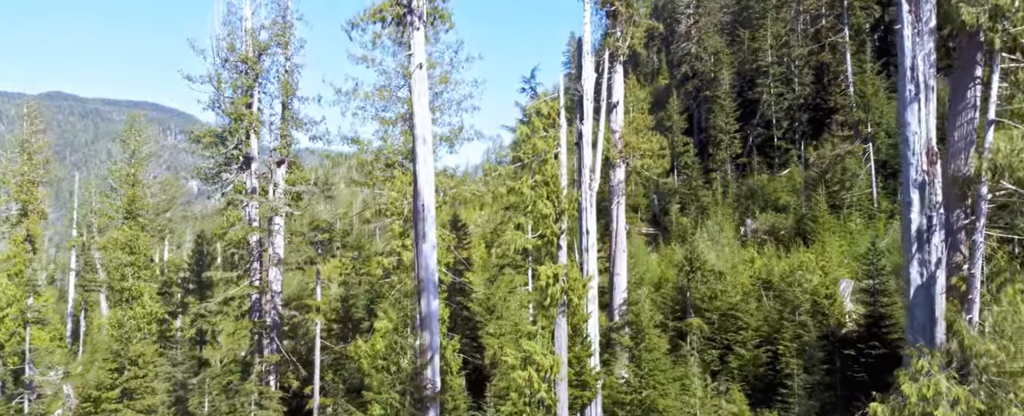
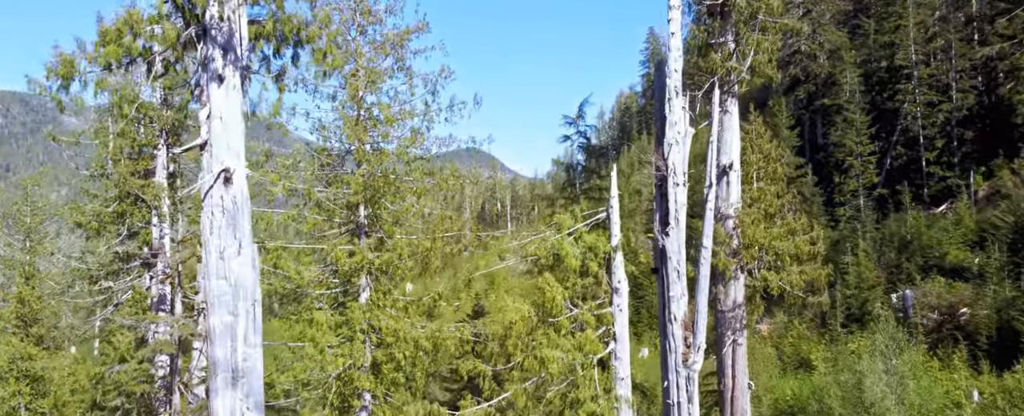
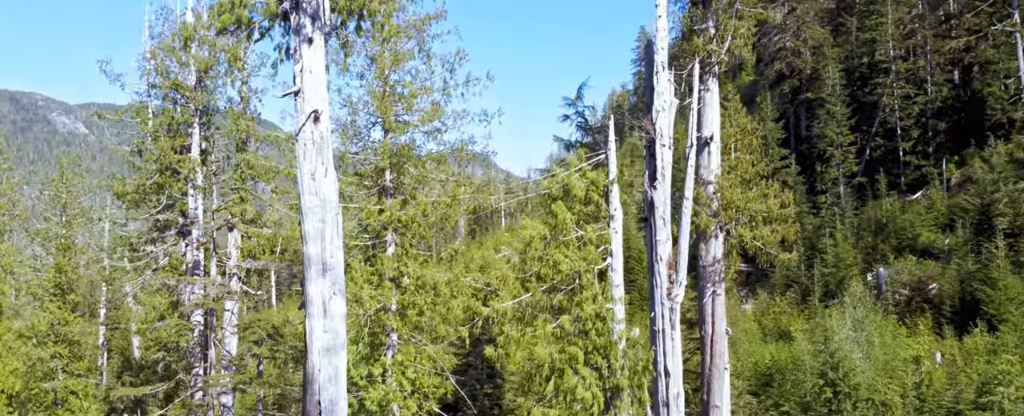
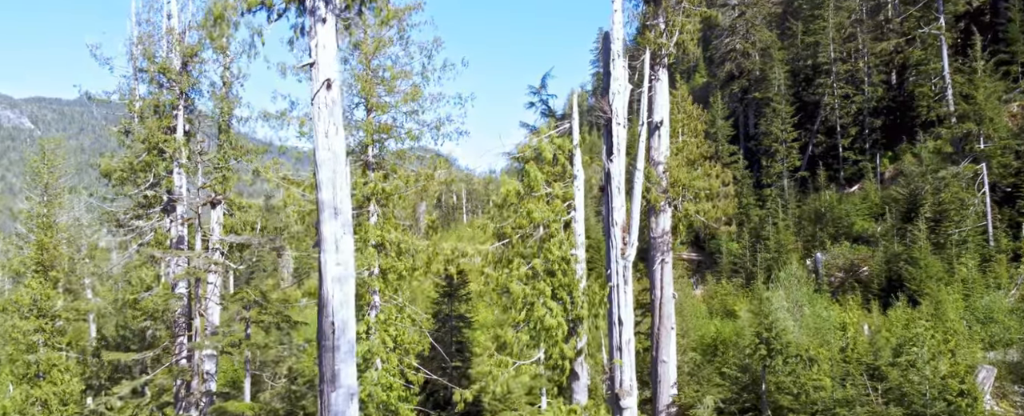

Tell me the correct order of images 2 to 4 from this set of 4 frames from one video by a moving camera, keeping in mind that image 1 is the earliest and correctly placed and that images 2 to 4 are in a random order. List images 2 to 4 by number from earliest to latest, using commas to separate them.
4, 3, 2
